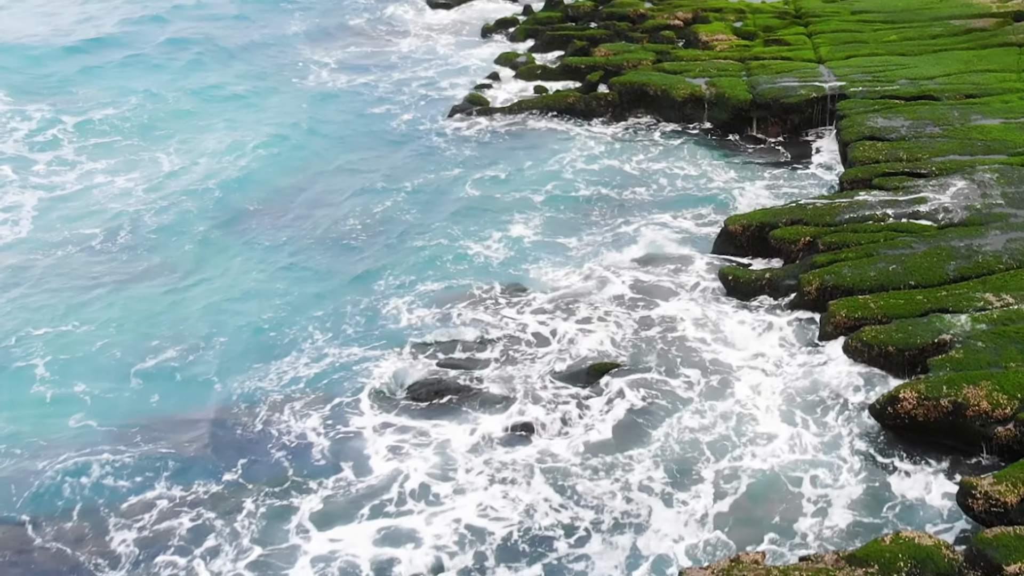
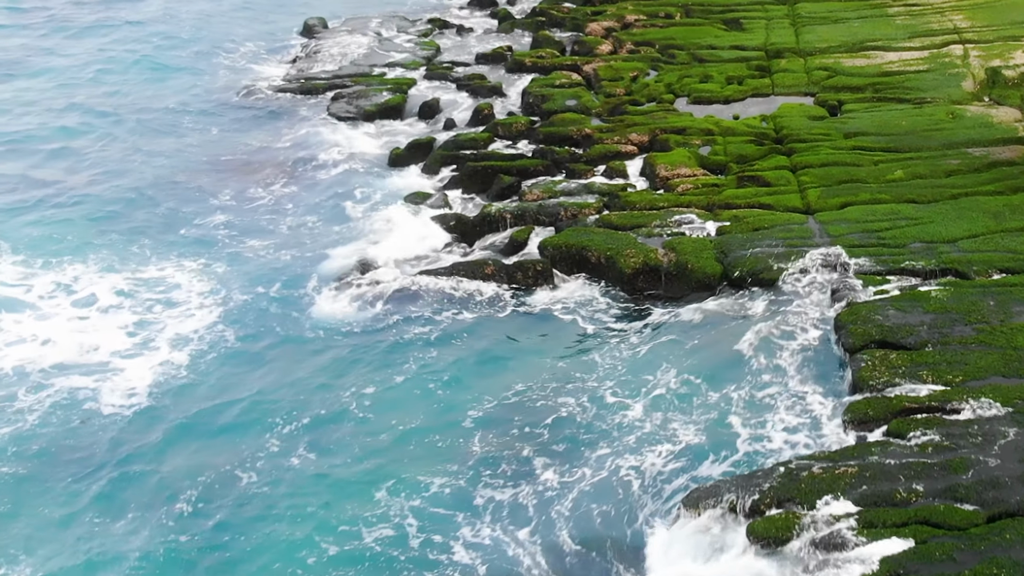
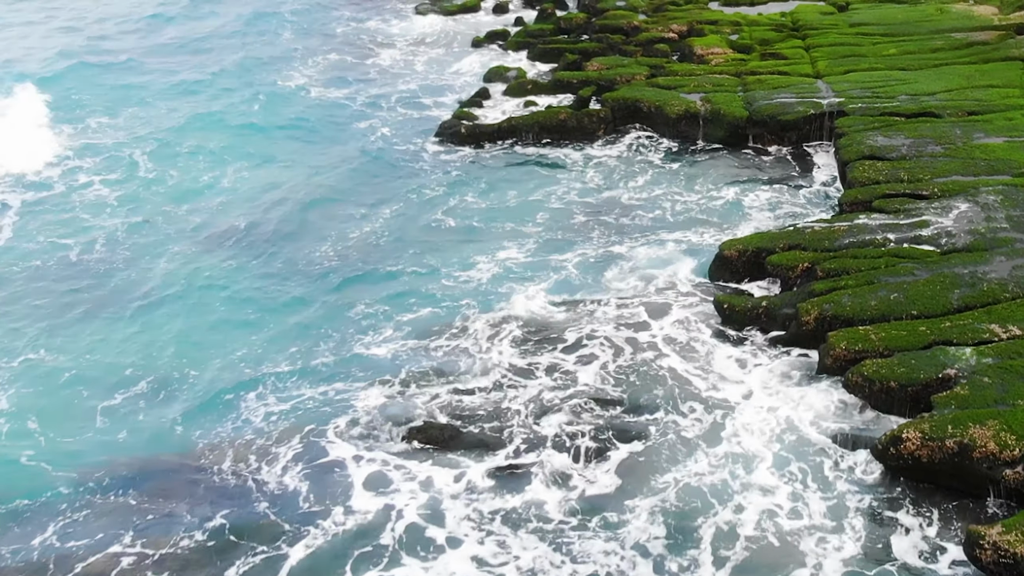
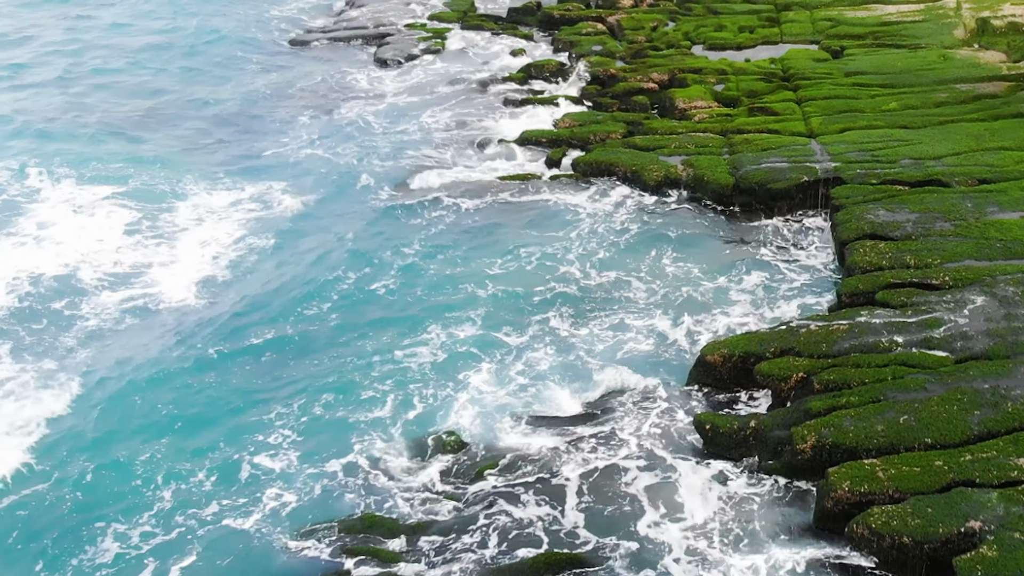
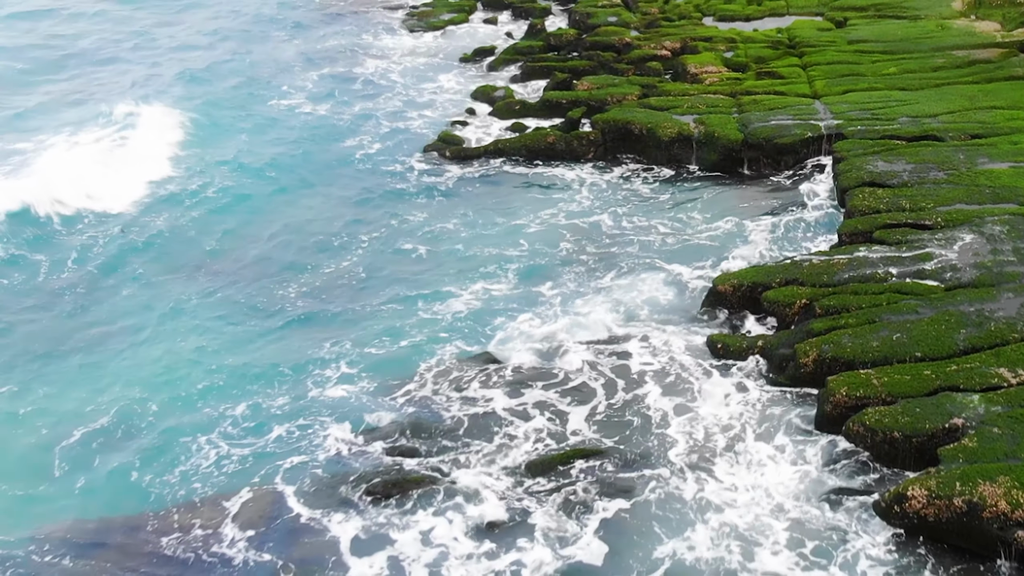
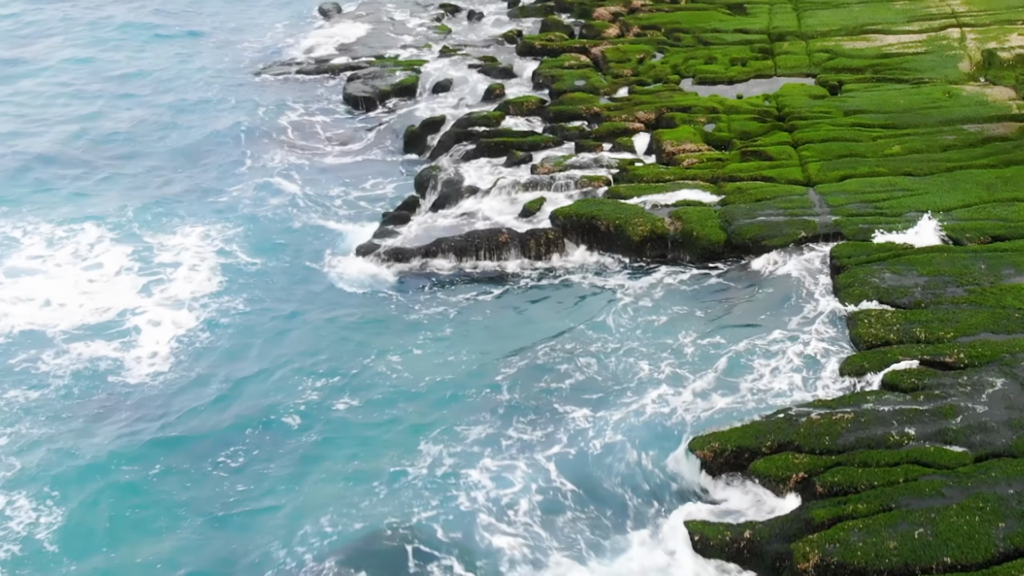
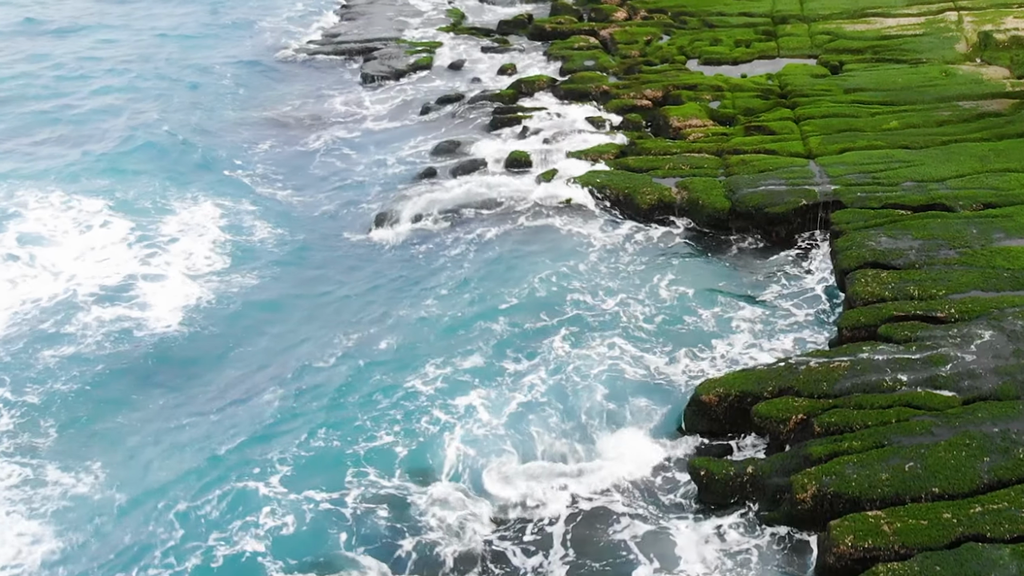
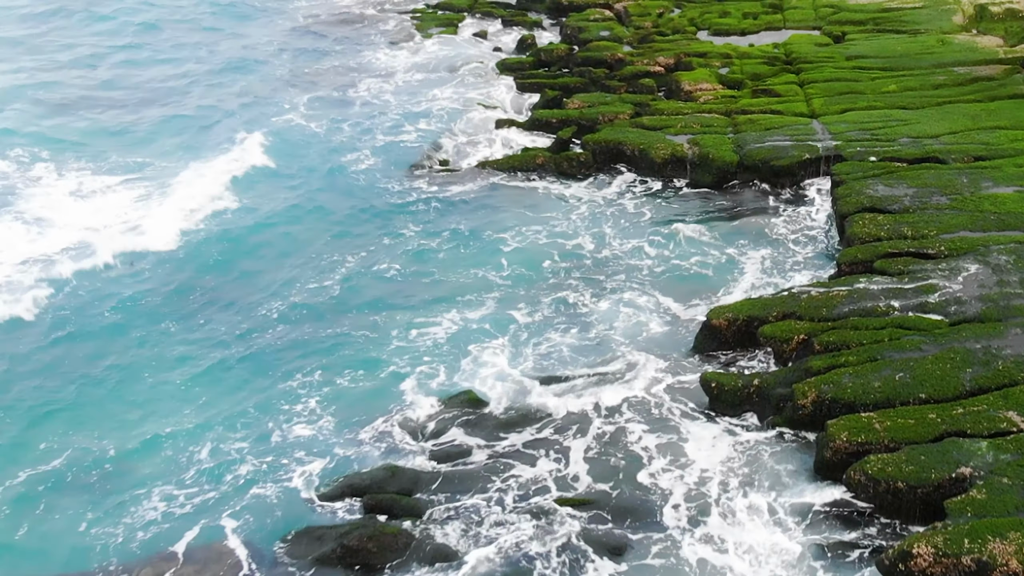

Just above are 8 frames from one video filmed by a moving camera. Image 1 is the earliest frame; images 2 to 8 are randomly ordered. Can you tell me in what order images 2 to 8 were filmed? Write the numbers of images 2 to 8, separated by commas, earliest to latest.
3, 5, 8, 4, 7, 6, 2
